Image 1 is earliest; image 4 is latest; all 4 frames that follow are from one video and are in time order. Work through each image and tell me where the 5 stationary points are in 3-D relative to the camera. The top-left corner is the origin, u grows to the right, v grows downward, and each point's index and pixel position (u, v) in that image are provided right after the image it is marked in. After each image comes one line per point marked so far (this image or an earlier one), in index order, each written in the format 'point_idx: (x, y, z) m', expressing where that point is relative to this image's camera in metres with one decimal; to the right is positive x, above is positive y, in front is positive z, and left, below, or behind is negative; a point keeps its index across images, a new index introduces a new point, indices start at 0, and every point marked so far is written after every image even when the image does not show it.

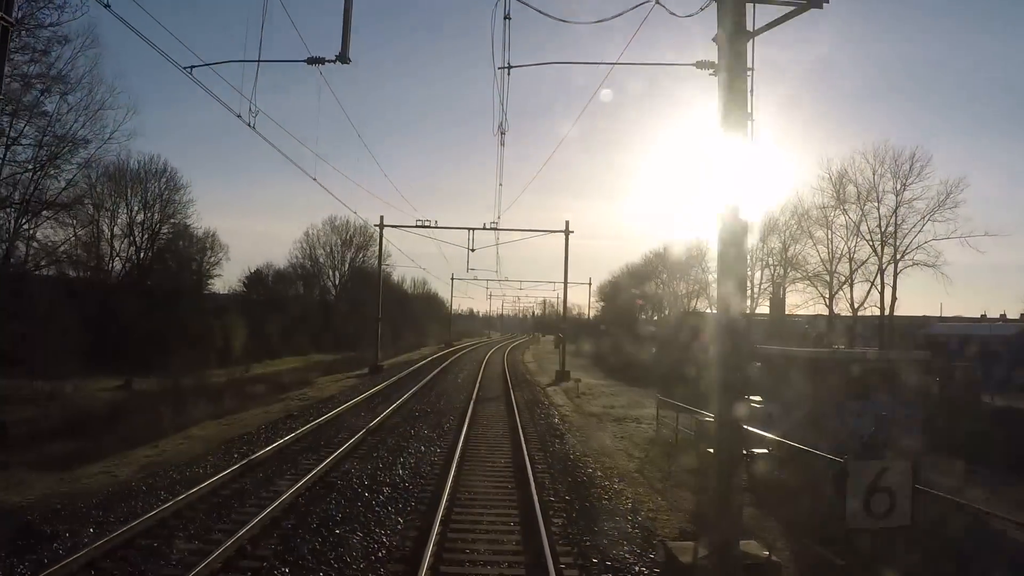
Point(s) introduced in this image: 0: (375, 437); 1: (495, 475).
0: (-3.6, -3.9, +20.1) m
1: (-0.4, -3.9, +16.3) m
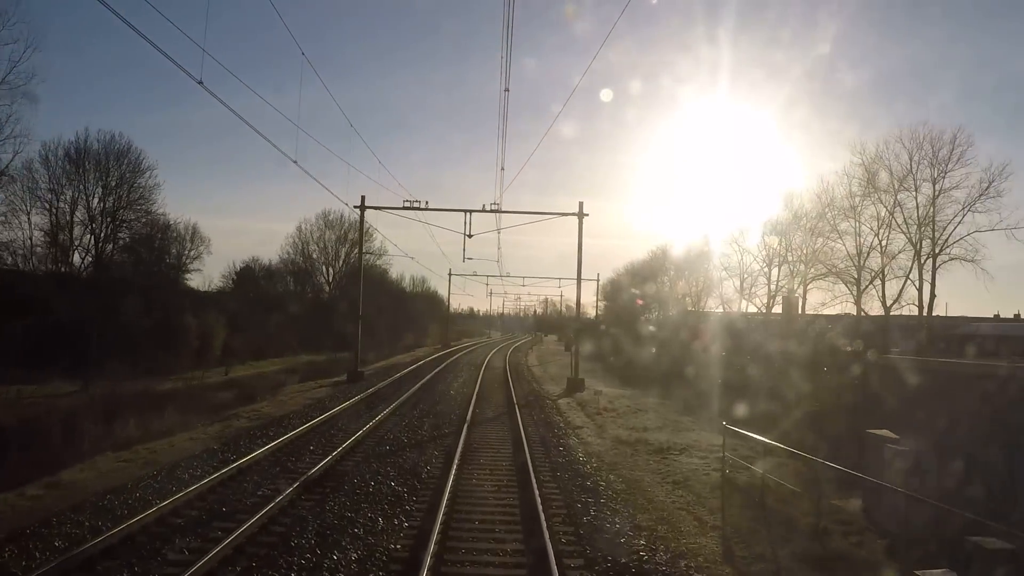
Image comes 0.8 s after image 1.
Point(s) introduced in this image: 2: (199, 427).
0: (-3.5, -3.7, +17.1) m
1: (-0.3, -3.7, +13.4) m
2: (-7.4, -3.6, +17.5) m
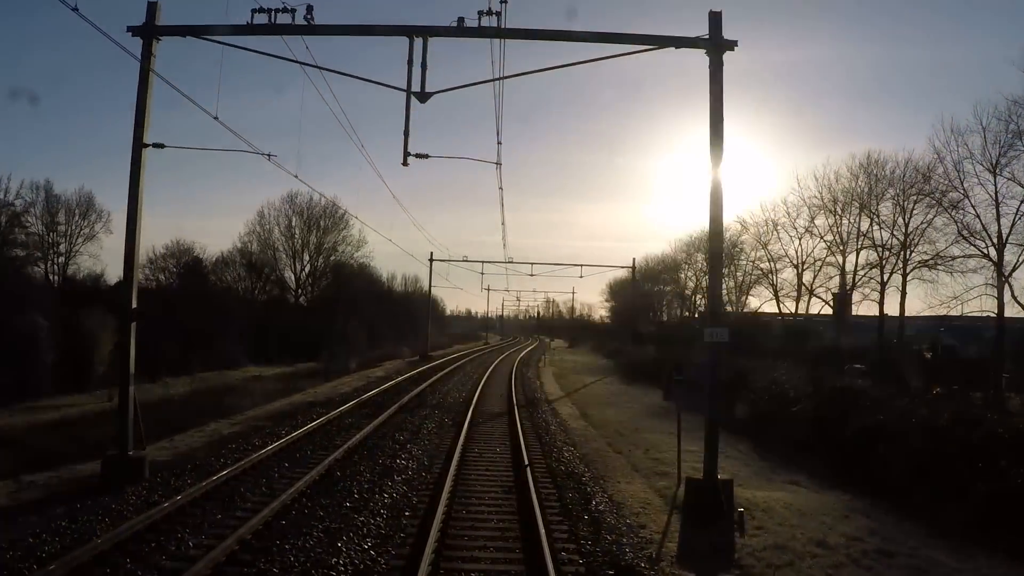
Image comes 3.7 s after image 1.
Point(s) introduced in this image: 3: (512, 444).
0: (-3.6, -3.9, +20.2) m
1: (-0.4, -3.9, +16.5) m
2: (-7.5, -3.8, +20.6) m
3: (0.0, -4.1, +19.8) m
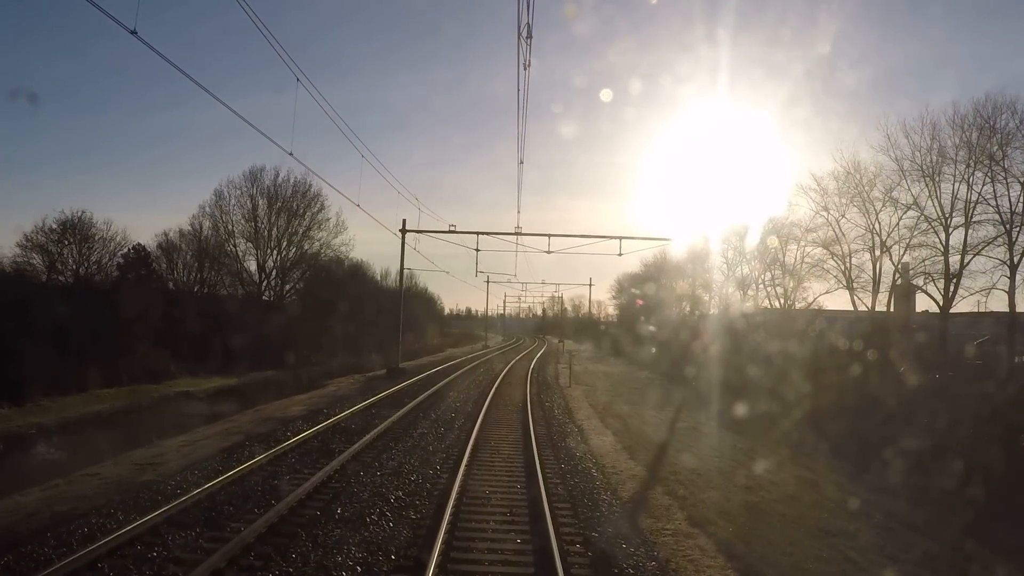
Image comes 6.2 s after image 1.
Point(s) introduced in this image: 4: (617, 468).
0: (-3.5, -3.8, +18.3) m
1: (-0.3, -3.8, +14.6) m
2: (-7.4, -3.7, +18.7) m
3: (+0.1, -4.0, +17.9) m
4: (+2.4, -4.1, +16.2) m
